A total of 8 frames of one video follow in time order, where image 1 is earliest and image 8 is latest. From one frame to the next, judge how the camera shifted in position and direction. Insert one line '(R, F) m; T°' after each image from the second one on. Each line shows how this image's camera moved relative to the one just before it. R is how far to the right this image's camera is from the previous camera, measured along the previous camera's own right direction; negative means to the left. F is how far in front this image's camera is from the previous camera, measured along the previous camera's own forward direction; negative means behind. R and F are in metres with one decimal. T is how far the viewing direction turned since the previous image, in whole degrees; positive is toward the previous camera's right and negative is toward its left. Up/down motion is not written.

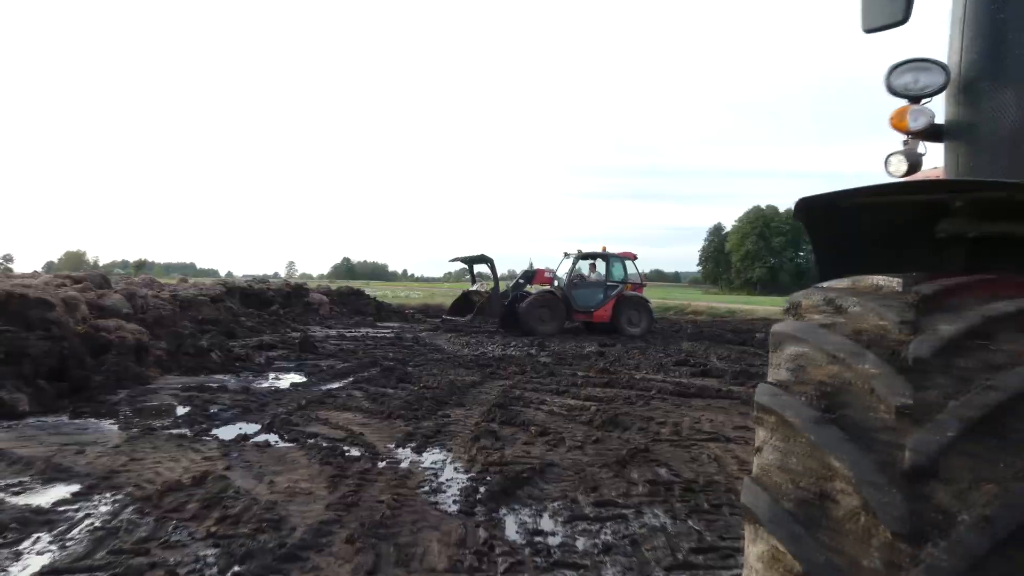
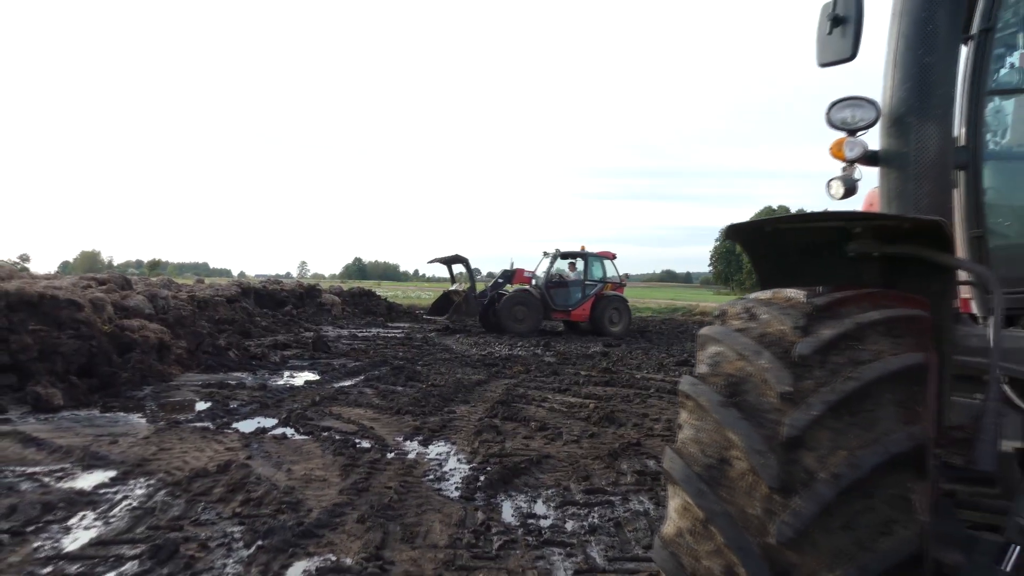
(+0.1, -0.3) m; -1°
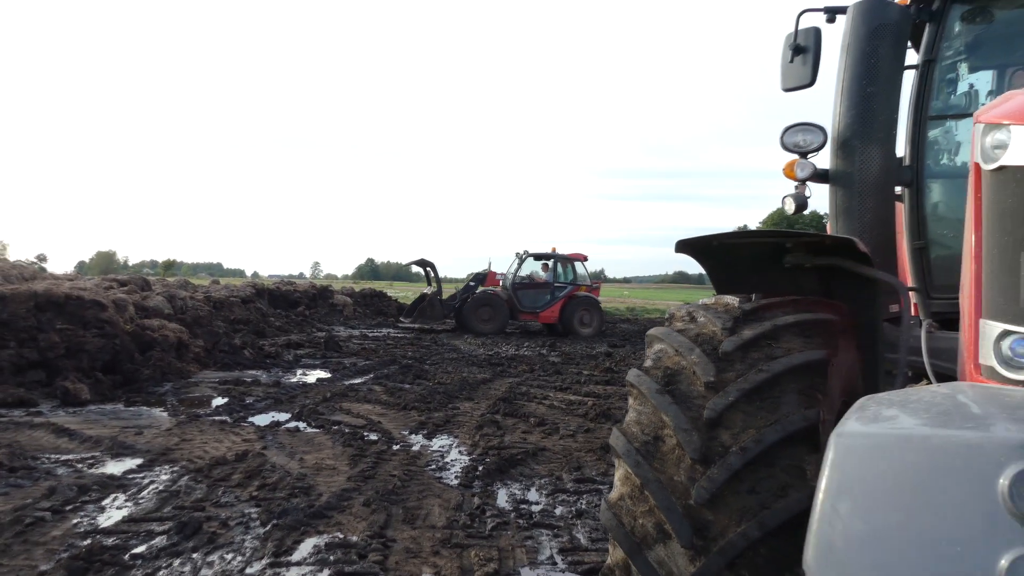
(+0.1, -0.3) m; -1°
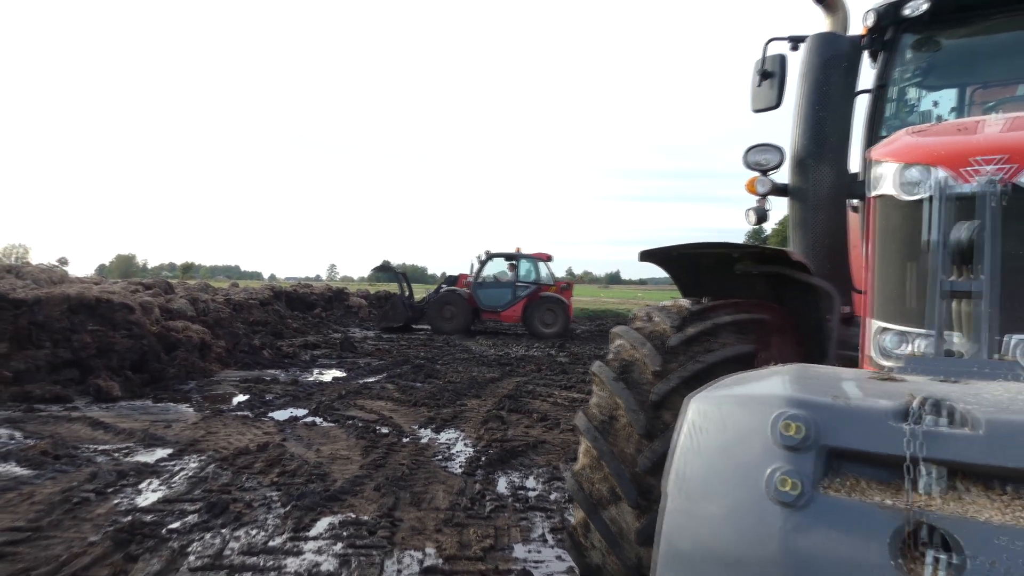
(+0.1, -0.4) m; -1°
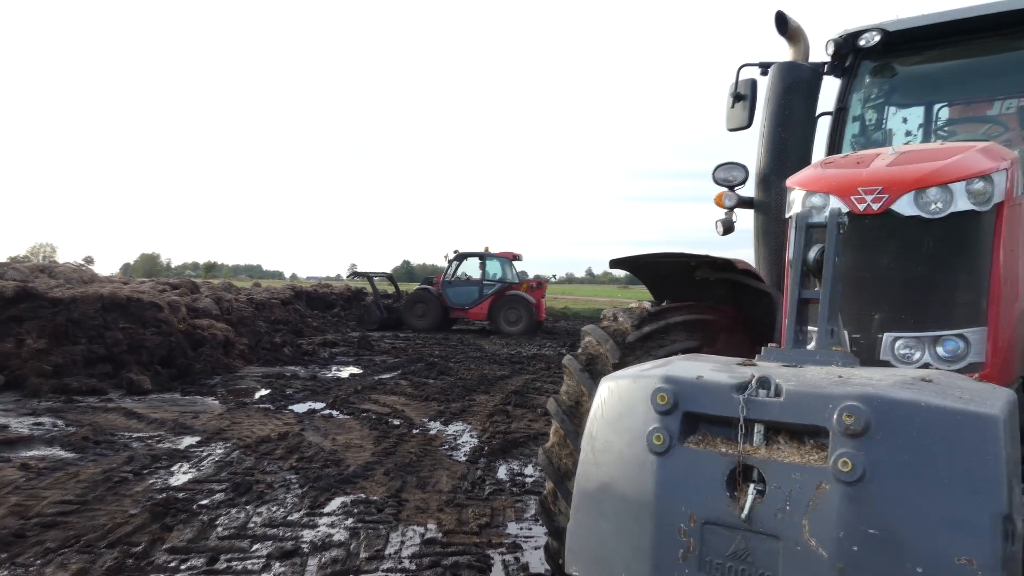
(+0.1, -0.4) m; -1°
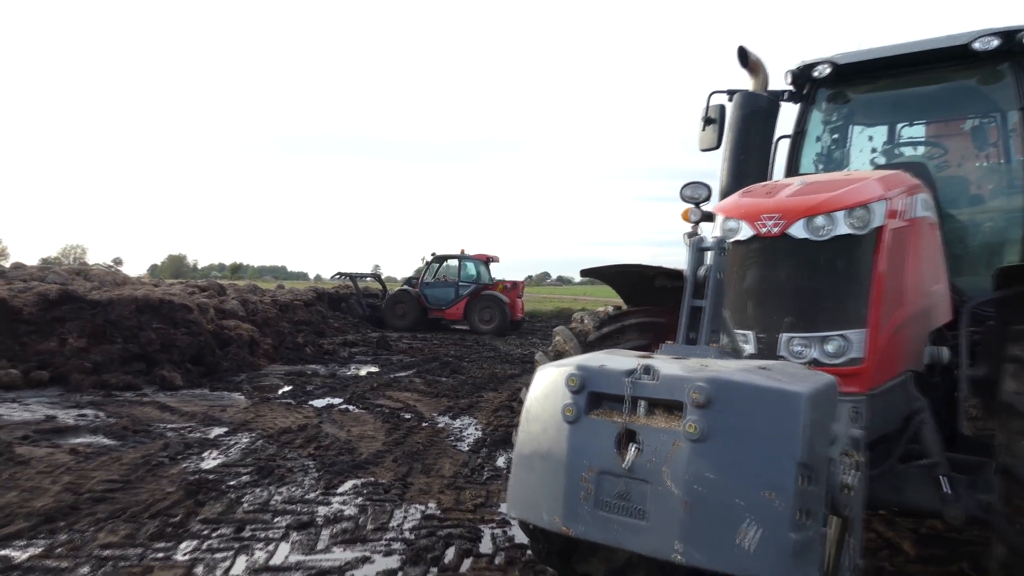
(+0.2, -0.5) m; -2°
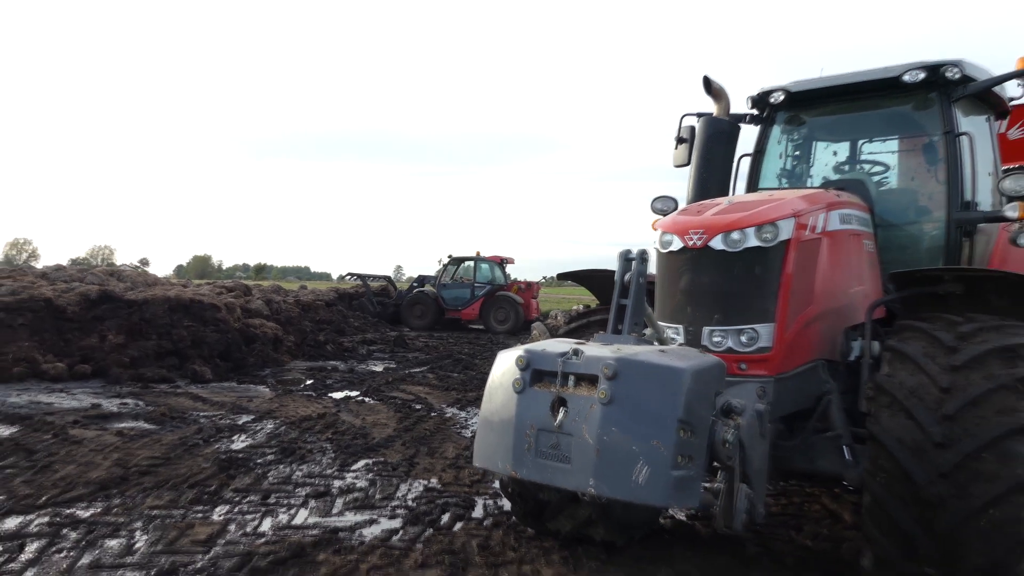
(+0.2, -0.6) m; -2°
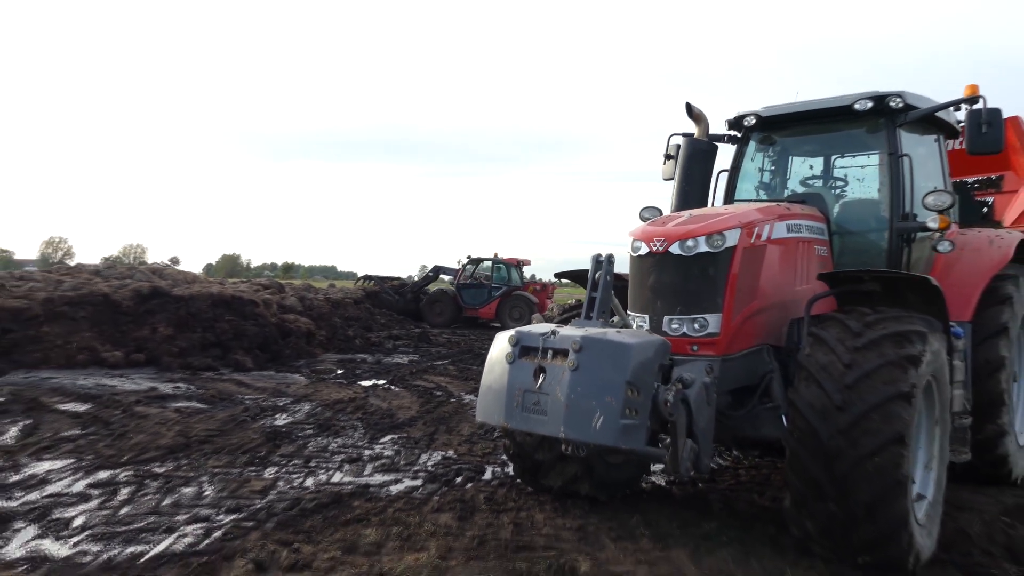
(+0.1, -0.7) m; -2°
